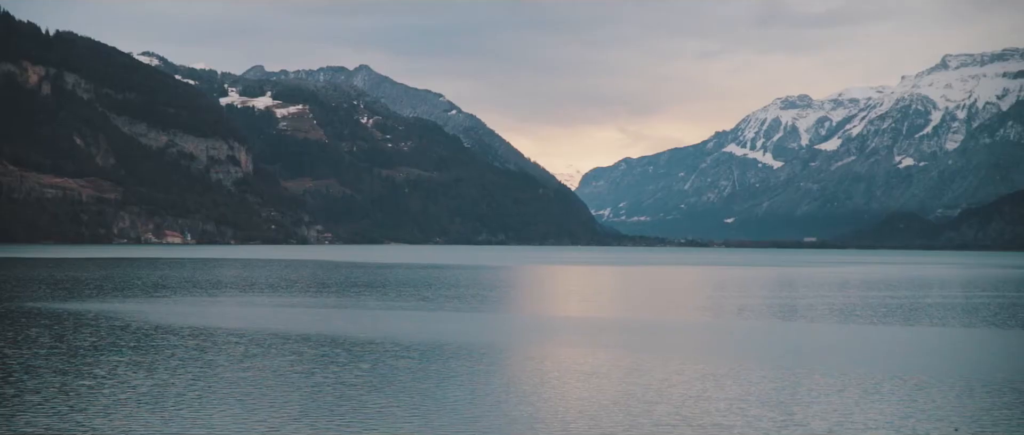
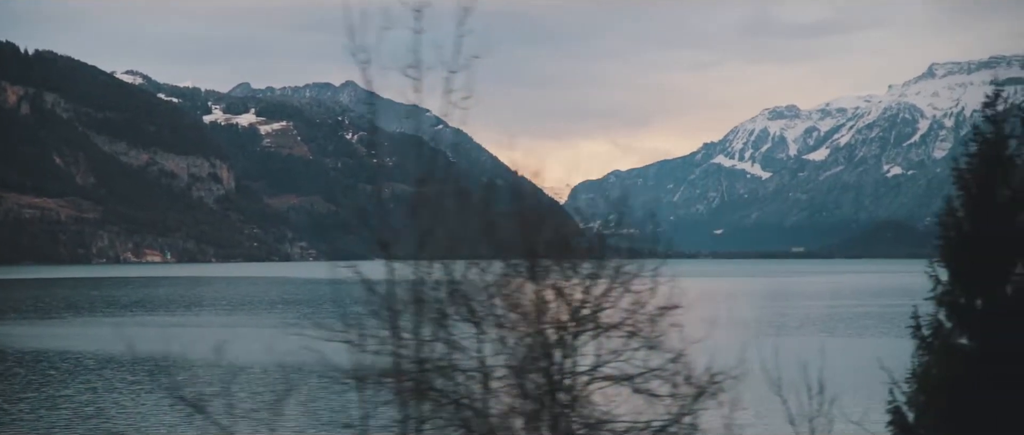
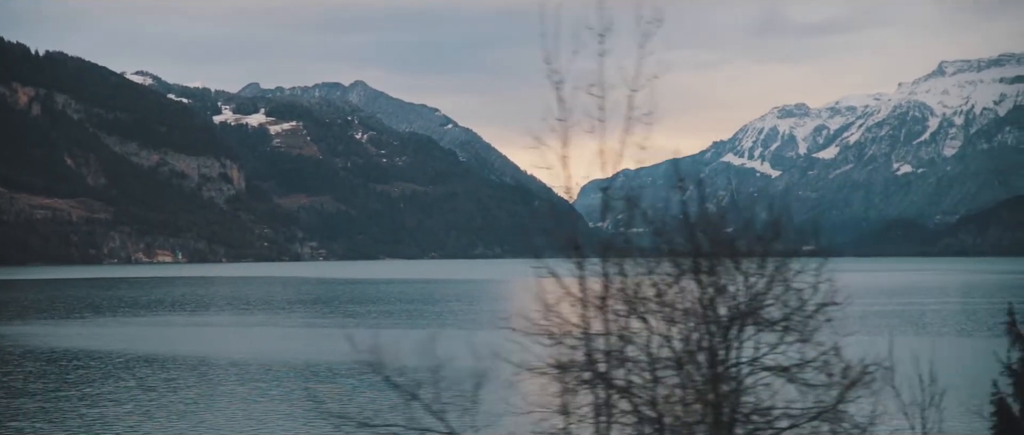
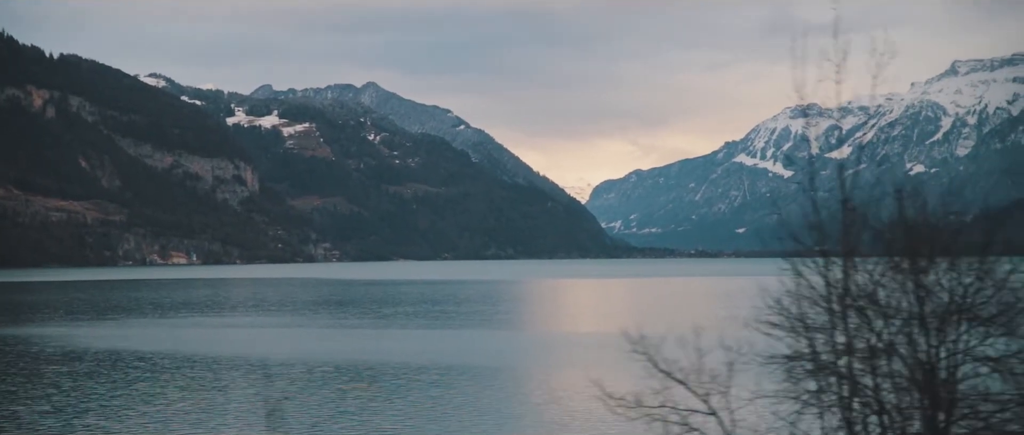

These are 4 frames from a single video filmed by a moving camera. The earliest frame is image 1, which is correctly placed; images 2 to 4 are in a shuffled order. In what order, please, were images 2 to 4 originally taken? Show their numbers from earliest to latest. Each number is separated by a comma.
4, 3, 2
